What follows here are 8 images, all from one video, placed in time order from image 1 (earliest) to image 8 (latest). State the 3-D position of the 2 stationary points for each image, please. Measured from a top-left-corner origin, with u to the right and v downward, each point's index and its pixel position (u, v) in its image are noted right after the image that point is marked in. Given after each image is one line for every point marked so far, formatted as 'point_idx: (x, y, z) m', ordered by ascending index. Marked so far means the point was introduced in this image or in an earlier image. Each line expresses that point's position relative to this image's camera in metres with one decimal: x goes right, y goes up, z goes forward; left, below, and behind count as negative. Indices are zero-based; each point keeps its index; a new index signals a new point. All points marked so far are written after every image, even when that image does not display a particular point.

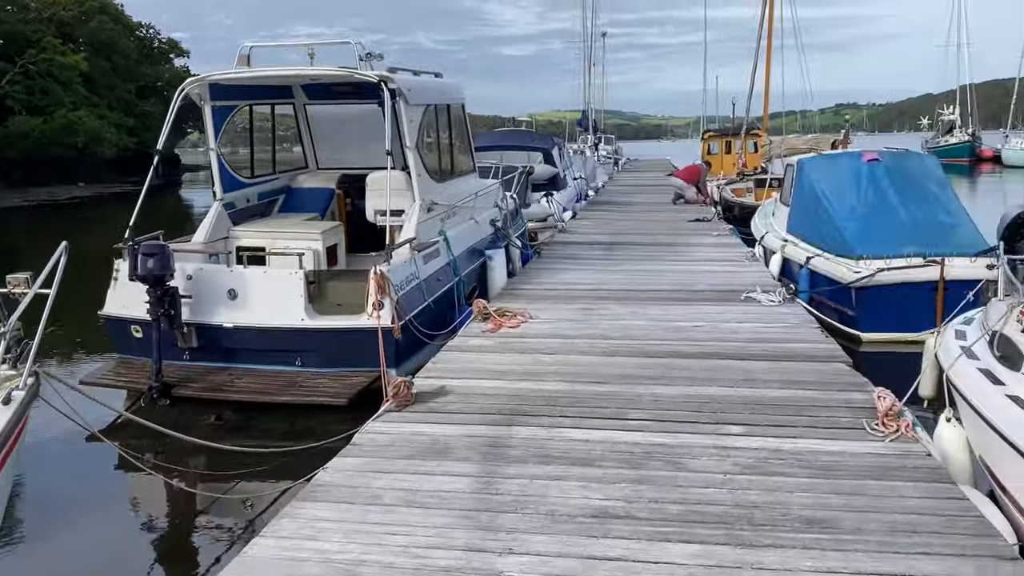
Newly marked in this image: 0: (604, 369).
0: (+0.4, -0.4, +4.1) m
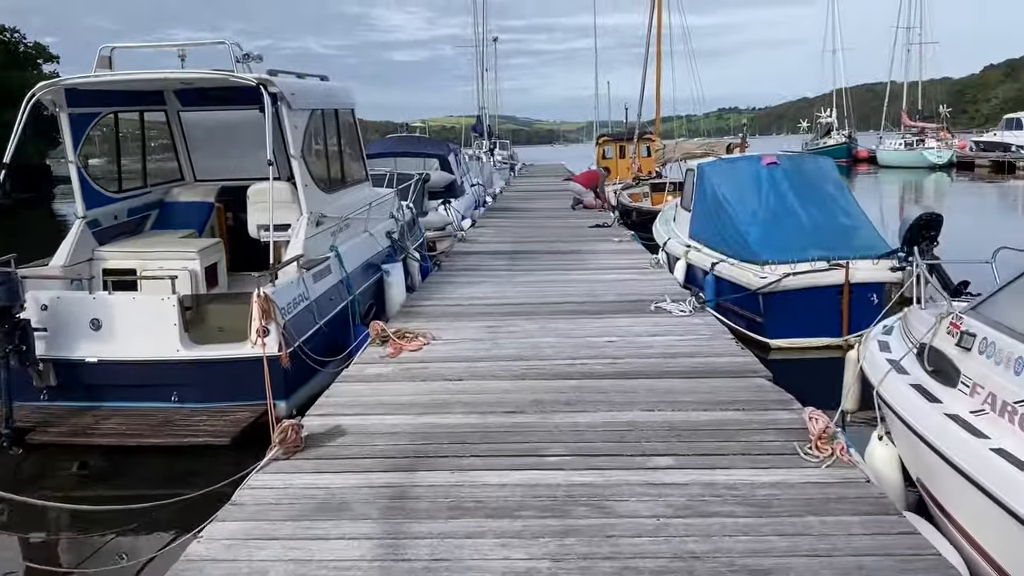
0: (0.0, -0.5, +3.8) m
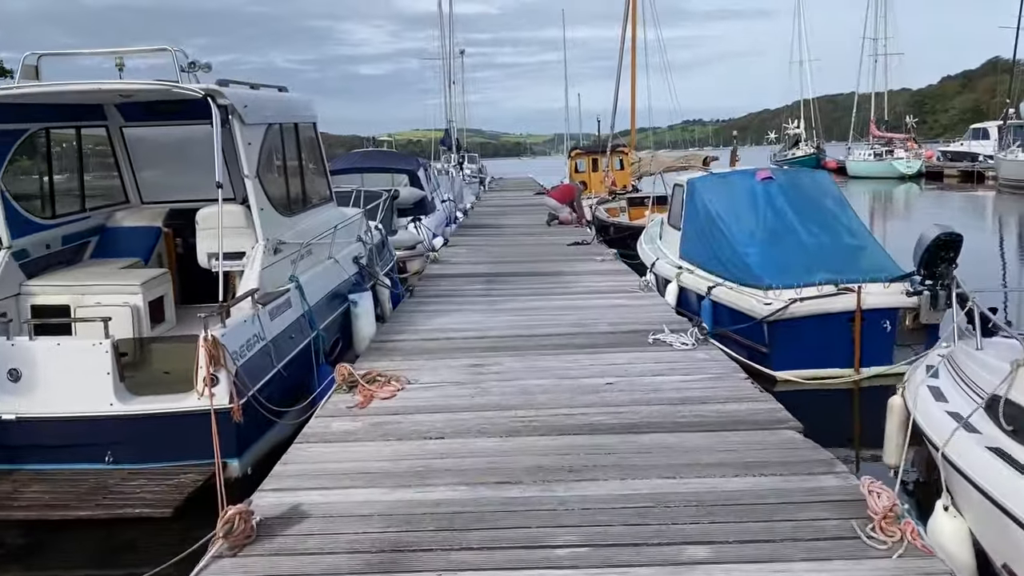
0: (0.0, -0.6, +3.2) m
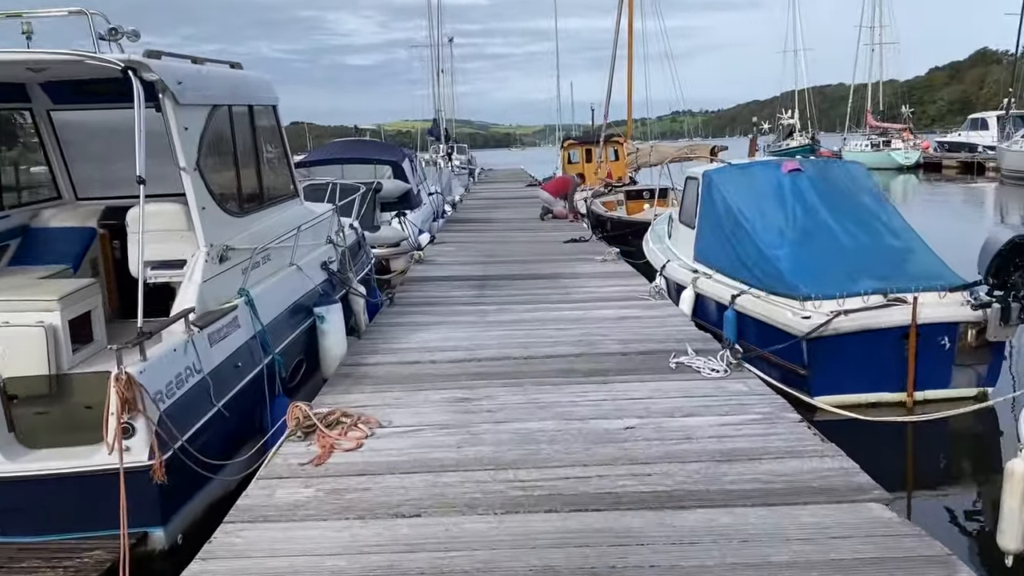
0: (0.0, -0.7, +2.3) m
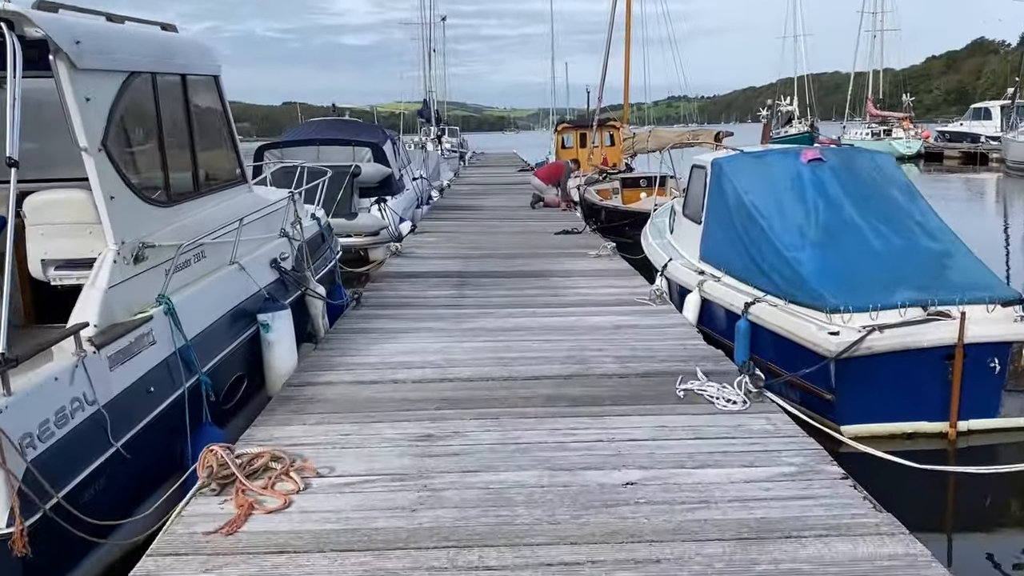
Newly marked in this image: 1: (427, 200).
0: (-0.1, -0.8, +1.6) m
1: (-1.3, +1.3, +13.5) m
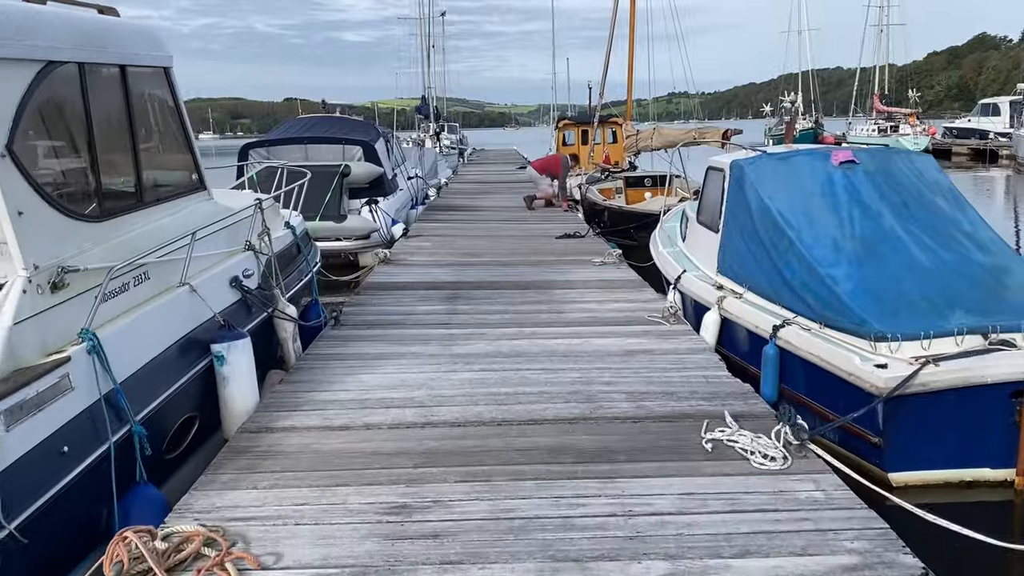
0: (-0.1, -0.9, +1.1) m
1: (-1.3, +1.3, +12.9) m
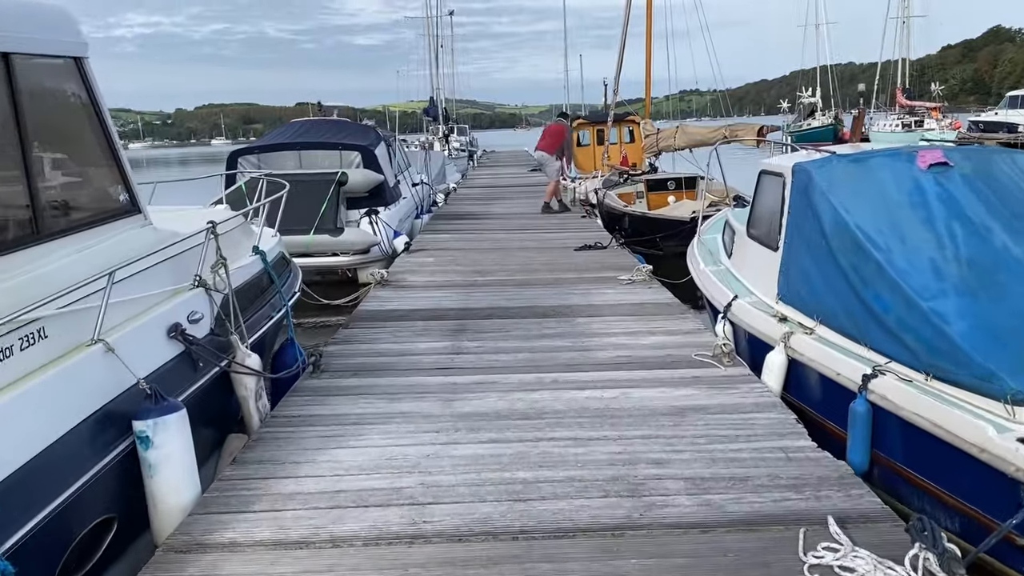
0: (-0.1, -1.1, +0.2) m
1: (-1.1, +1.1, +12.0) m
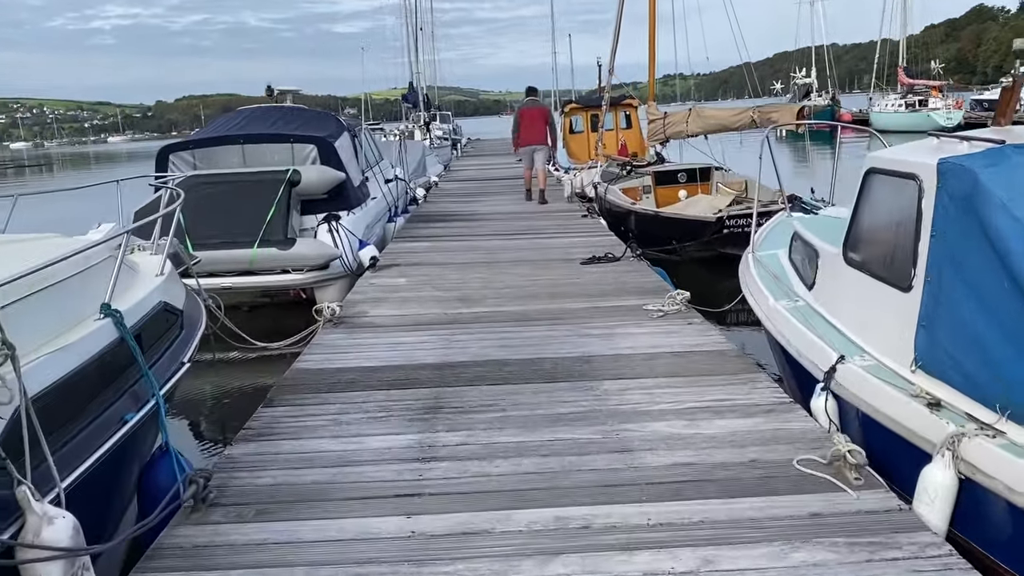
0: (0.0, -1.4, -1.3) m
1: (-1.3, +1.0, +10.5) m
